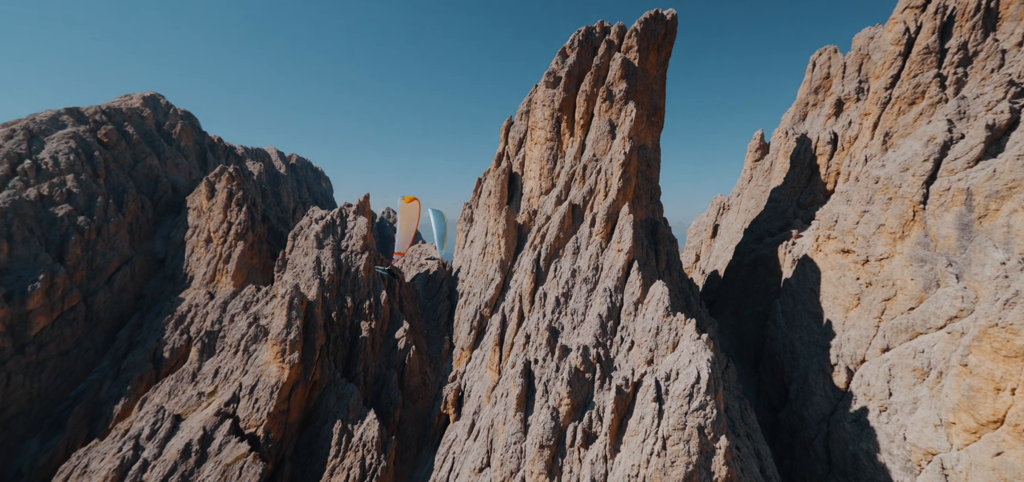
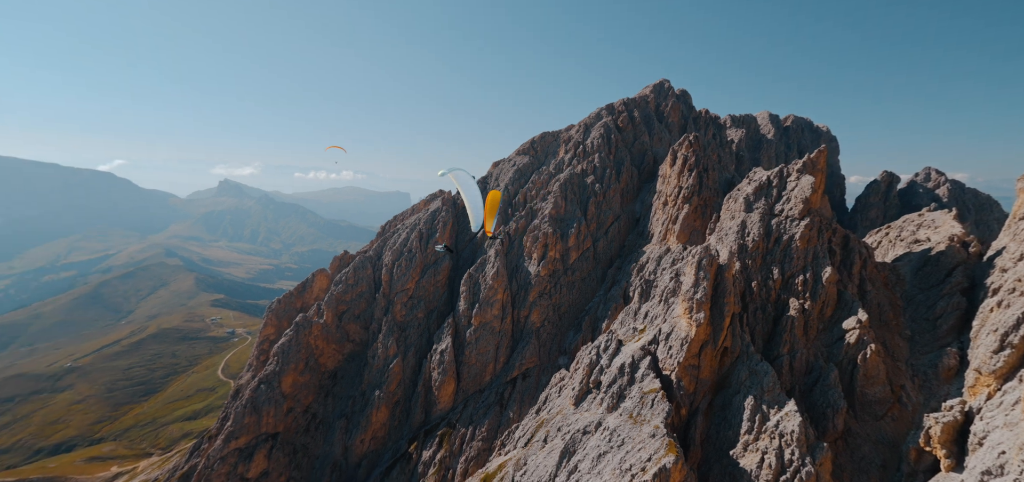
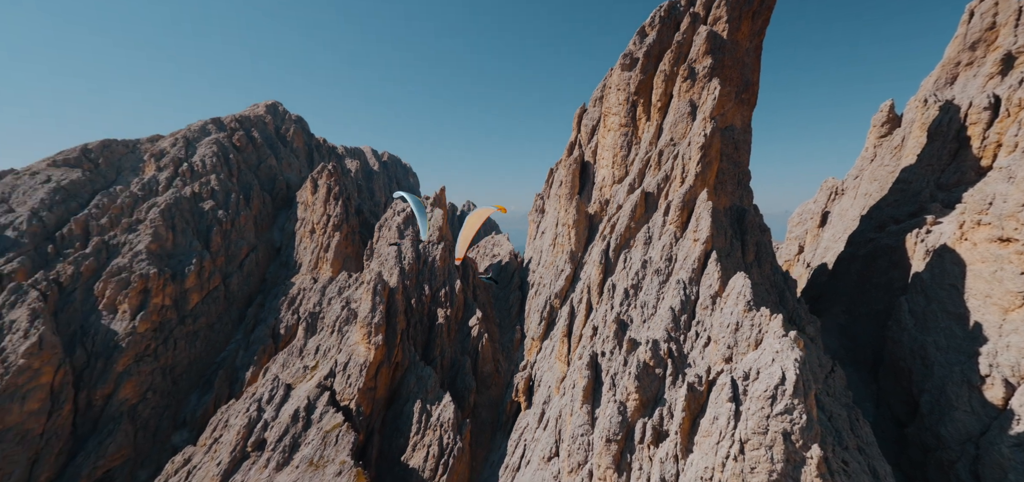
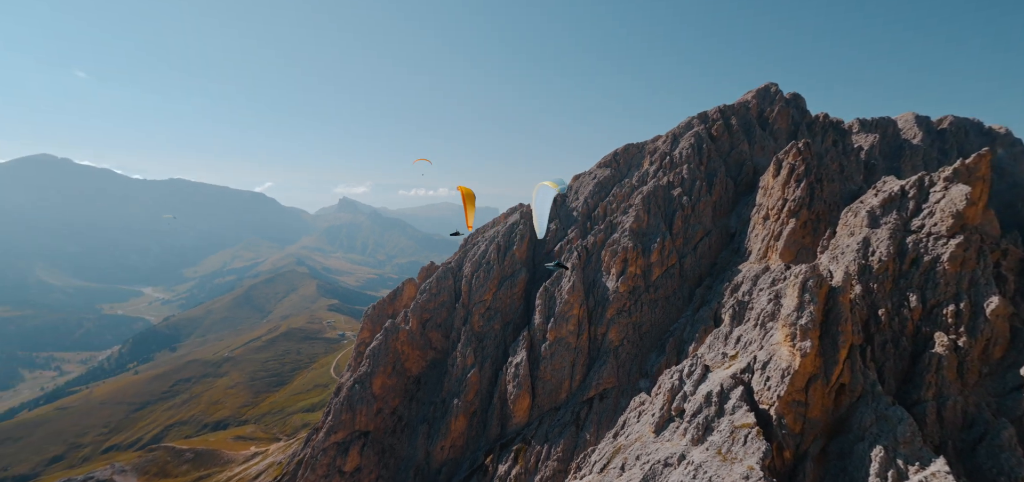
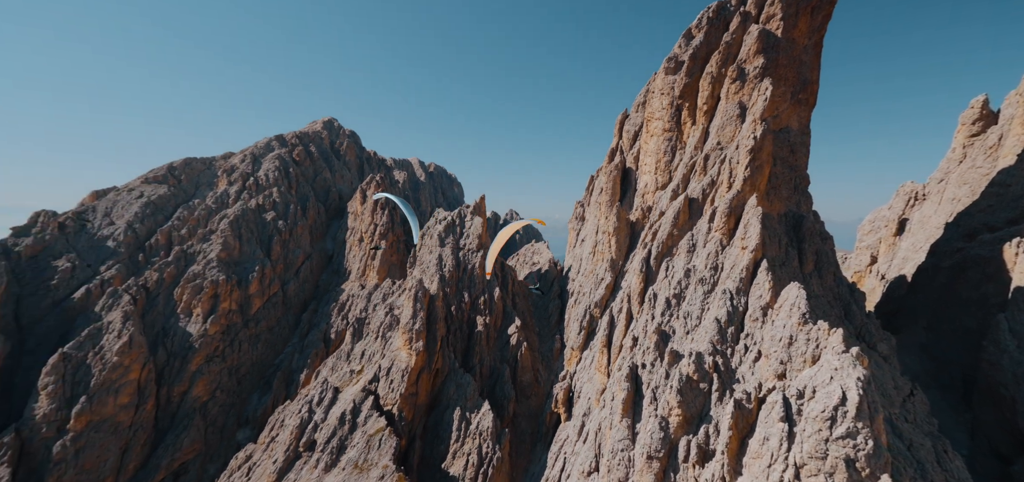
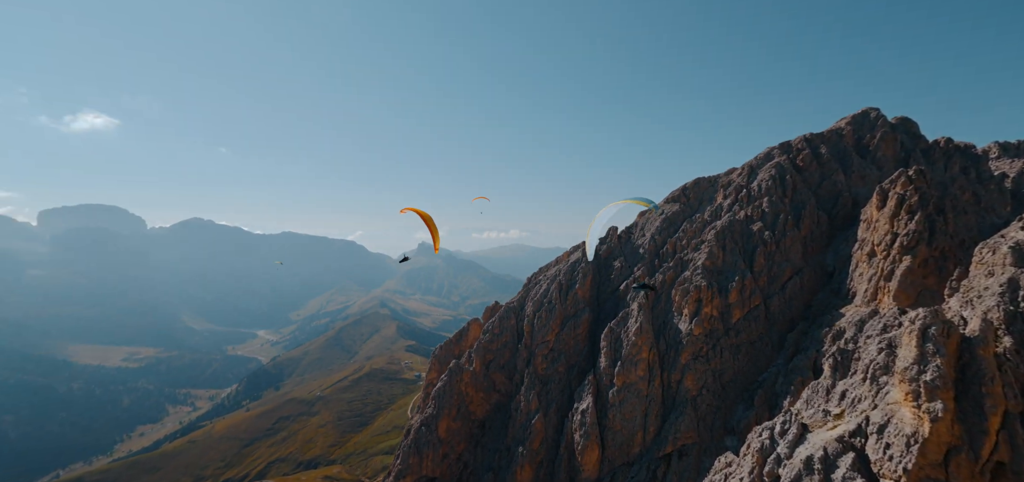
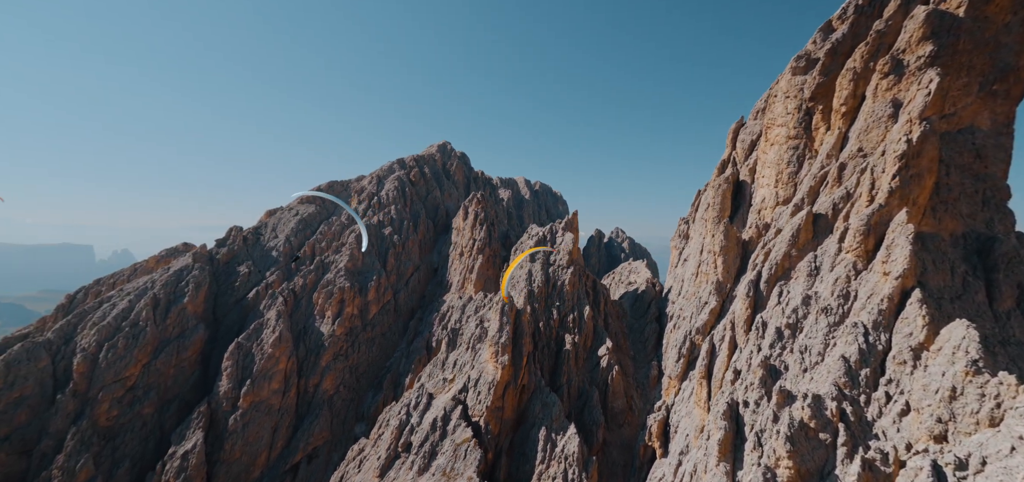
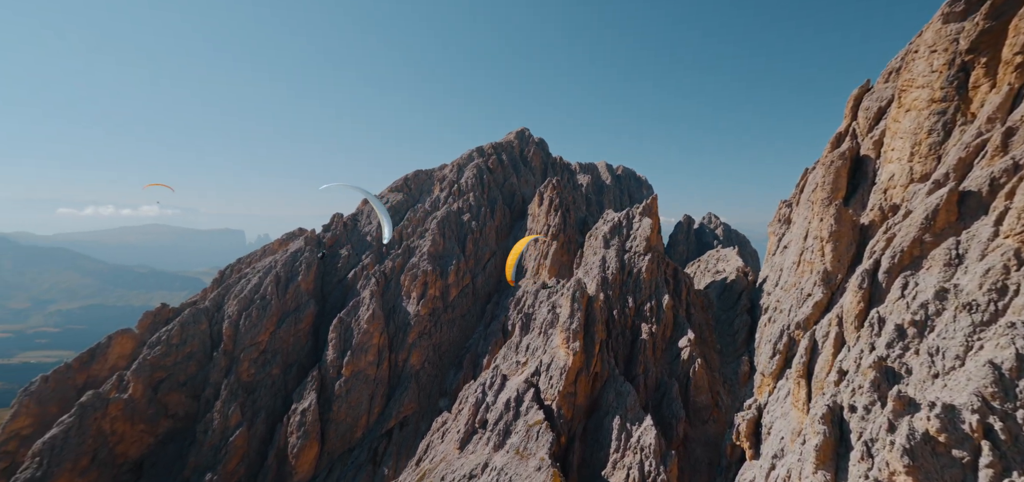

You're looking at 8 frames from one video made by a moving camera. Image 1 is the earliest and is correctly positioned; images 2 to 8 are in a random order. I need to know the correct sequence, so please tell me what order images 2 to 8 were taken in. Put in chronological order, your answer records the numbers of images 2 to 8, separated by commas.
3, 5, 7, 8, 2, 4, 6
